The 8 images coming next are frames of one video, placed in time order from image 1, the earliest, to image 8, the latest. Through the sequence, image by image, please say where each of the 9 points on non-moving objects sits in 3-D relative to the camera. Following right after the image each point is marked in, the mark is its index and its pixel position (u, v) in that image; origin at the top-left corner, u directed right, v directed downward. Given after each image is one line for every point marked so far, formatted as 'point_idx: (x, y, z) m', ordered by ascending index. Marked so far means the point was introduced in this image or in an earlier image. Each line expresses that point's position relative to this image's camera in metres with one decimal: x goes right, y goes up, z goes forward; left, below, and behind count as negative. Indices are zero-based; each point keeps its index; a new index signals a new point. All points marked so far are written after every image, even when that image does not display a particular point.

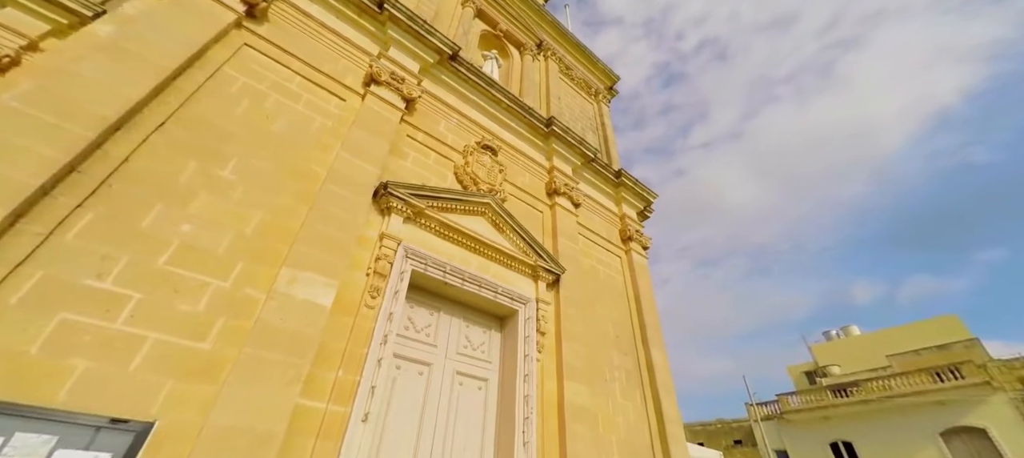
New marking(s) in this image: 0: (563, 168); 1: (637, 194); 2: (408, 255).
0: (+1.0, +1.2, +7.2) m
1: (+2.7, +0.8, +8.4) m
2: (-1.1, -0.3, +4.2) m
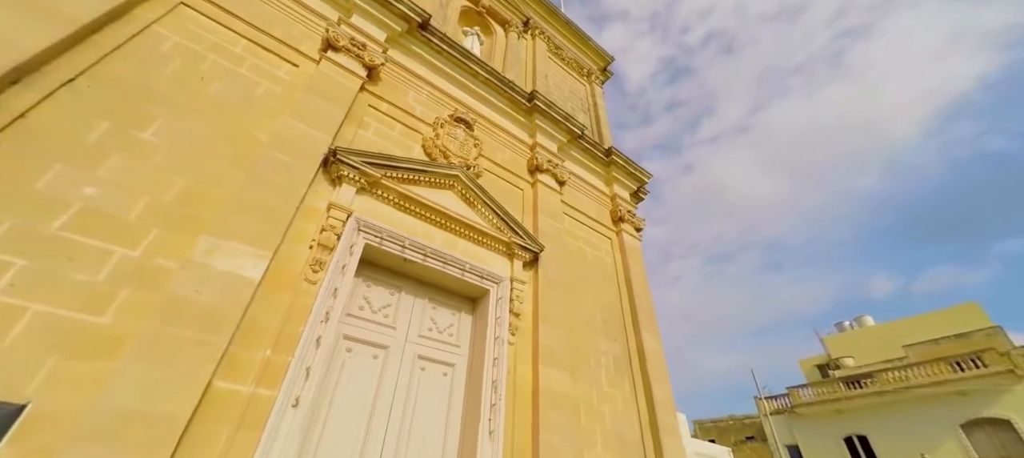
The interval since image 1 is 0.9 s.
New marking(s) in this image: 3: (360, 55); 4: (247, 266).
0: (+0.6, +1.5, +6.8) m
1: (+2.4, +1.2, +7.9) m
2: (-1.5, 0.0, +3.8) m
3: (-2.0, +2.2, +4.9) m
4: (-2.1, -0.3, +3.0) m
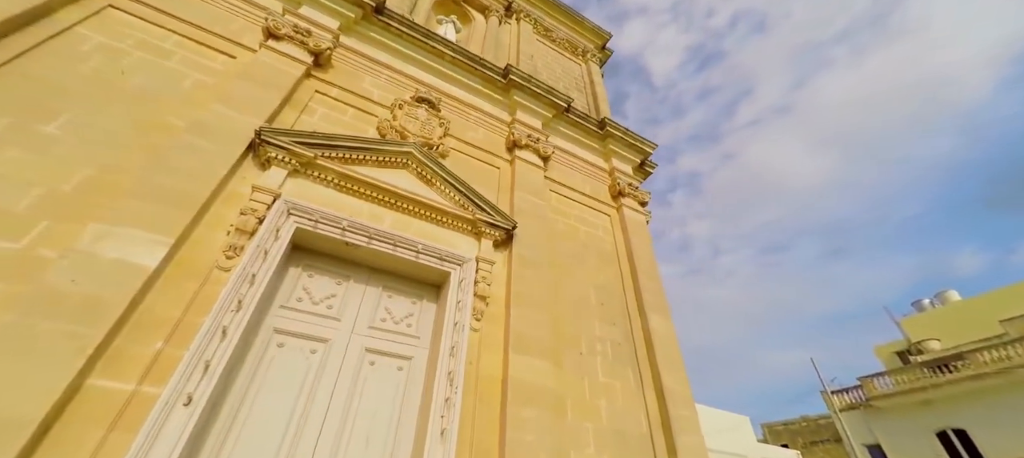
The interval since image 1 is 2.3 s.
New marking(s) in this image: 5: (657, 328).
0: (+0.3, +1.8, +6.2) m
1: (+2.2, +1.6, +7.2) m
2: (-2.0, +0.2, +3.5) m
3: (-2.6, +2.3, +4.7) m
4: (-2.7, -0.2, +2.7) m
5: (+1.9, -1.3, +5.0) m
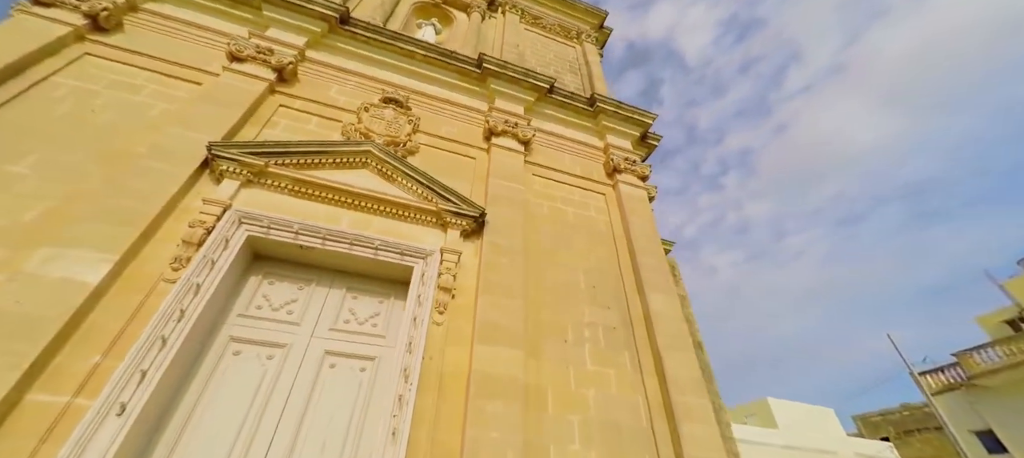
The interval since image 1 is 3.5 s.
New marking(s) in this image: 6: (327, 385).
0: (-0.1, +1.9, +6.0) m
1: (+2.0, +1.9, +6.7) m
2: (-2.5, +0.1, +3.5) m
3: (-3.1, +2.1, +4.8) m
4: (-3.2, -0.3, +2.8) m
5: (+1.7, -0.9, +4.5) m
6: (-1.6, -1.3, +3.3) m
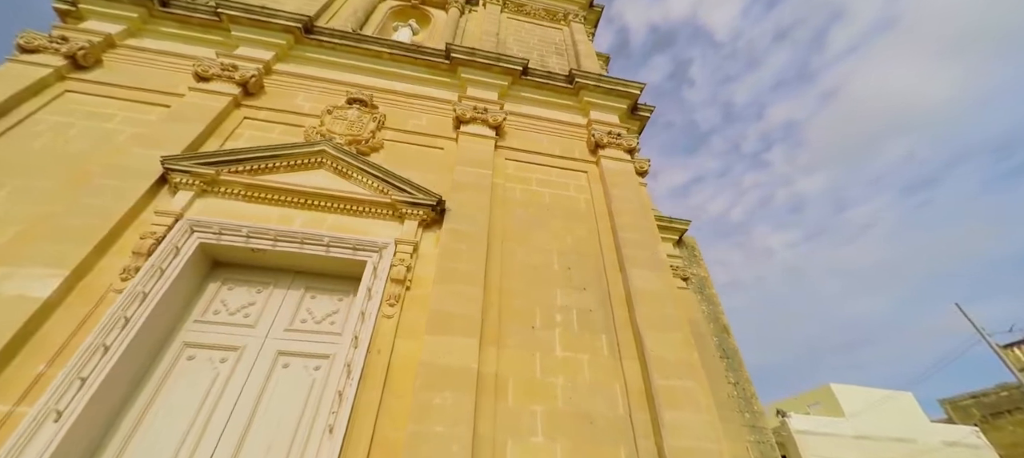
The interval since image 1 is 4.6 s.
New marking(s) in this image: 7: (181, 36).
0: (-0.5, +2.1, +5.8) m
1: (+1.6, +2.3, +6.3) m
2: (-3.0, 0.0, +3.5) m
3: (-3.7, +2.0, +4.9) m
4: (-3.7, -0.5, +2.9) m
5: (+1.4, -0.6, +4.1) m
6: (-2.0, -1.3, +3.2) m
7: (-4.7, +2.8, +5.4) m
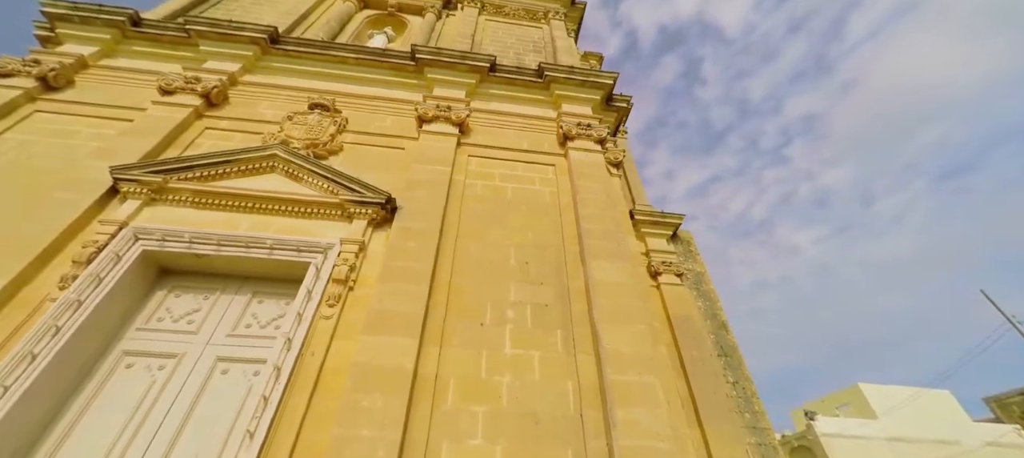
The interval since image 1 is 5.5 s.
0: (-1.0, +2.1, +5.8) m
1: (+1.1, +2.4, +6.2) m
2: (-3.5, -0.1, +3.5) m
3: (-4.2, +1.9, +5.0) m
4: (-4.2, -0.5, +3.0) m
5: (+0.9, -0.5, +3.9) m
6: (-2.5, -1.3, +3.1) m
7: (-5.3, +2.6, +5.6) m
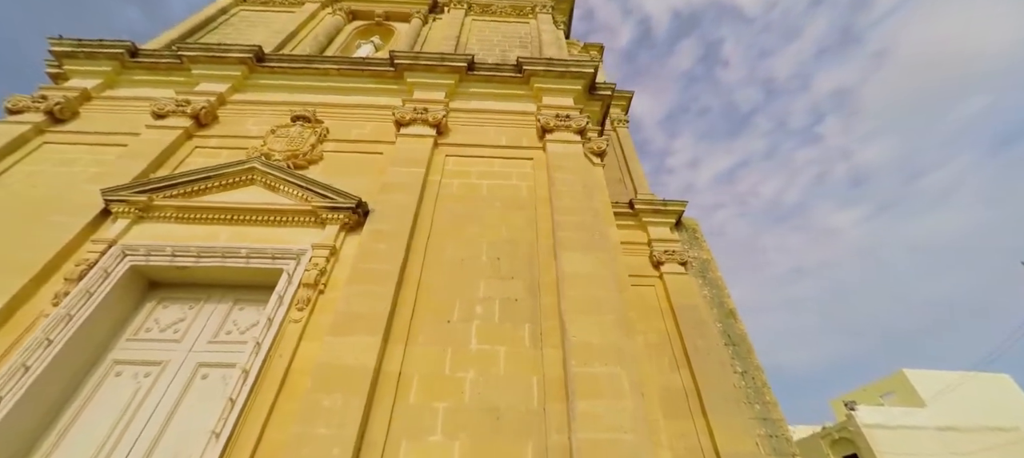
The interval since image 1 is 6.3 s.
0: (-1.3, +2.0, +5.8) m
1: (+0.8, +2.5, +6.1) m
2: (-3.8, -0.2, +3.8) m
3: (-4.6, +1.6, +5.3) m
4: (-4.6, -0.8, +3.2) m
5: (+0.6, -0.4, +3.8) m
6: (-2.8, -1.5, +3.3) m
7: (-5.6, +2.3, +5.9) m
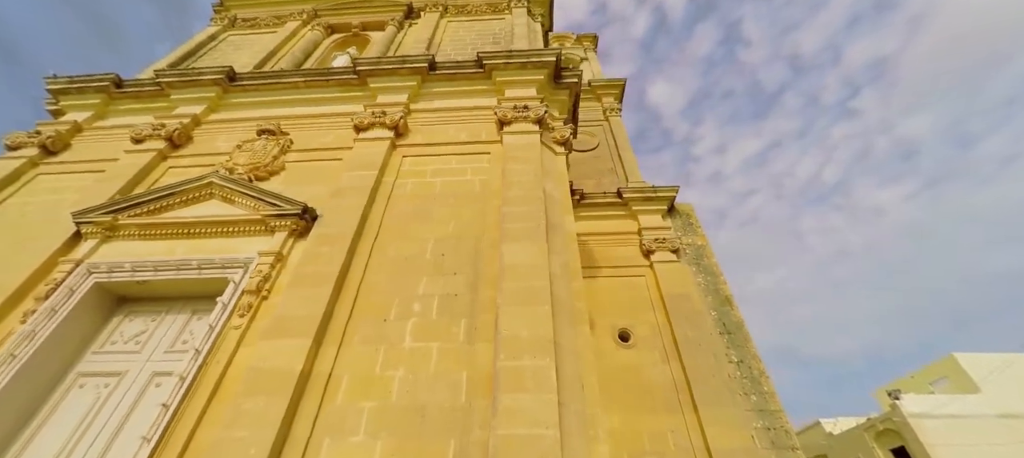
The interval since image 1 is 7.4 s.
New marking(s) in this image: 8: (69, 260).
0: (-1.9, +2.0, +5.9) m
1: (+0.2, +2.6, +6.0) m
2: (-4.4, -0.4, +4.0) m
3: (-5.1, +1.4, +5.5) m
4: (-5.1, -1.0, +3.5) m
5: (0.0, -0.3, +3.7) m
6: (-3.3, -1.6, +3.4) m
7: (-6.2, +2.0, +6.2) m
8: (-4.7, -0.3, +4.0) m
